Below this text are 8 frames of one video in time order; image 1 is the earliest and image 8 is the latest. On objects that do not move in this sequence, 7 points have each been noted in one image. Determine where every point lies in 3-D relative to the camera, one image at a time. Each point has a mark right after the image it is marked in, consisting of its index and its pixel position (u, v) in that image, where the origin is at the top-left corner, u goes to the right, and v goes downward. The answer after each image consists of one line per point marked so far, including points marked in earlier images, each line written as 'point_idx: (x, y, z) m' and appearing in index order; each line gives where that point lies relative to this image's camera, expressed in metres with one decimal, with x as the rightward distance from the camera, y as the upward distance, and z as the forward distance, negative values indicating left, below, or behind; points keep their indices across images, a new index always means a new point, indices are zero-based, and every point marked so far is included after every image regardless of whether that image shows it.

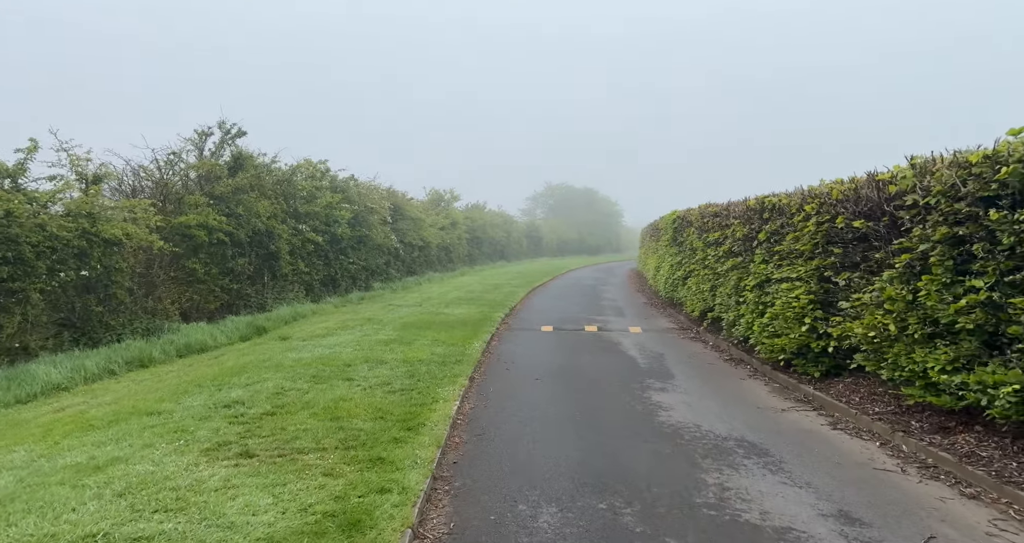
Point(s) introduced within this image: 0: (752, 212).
0: (+3.7, +0.9, +12.8) m
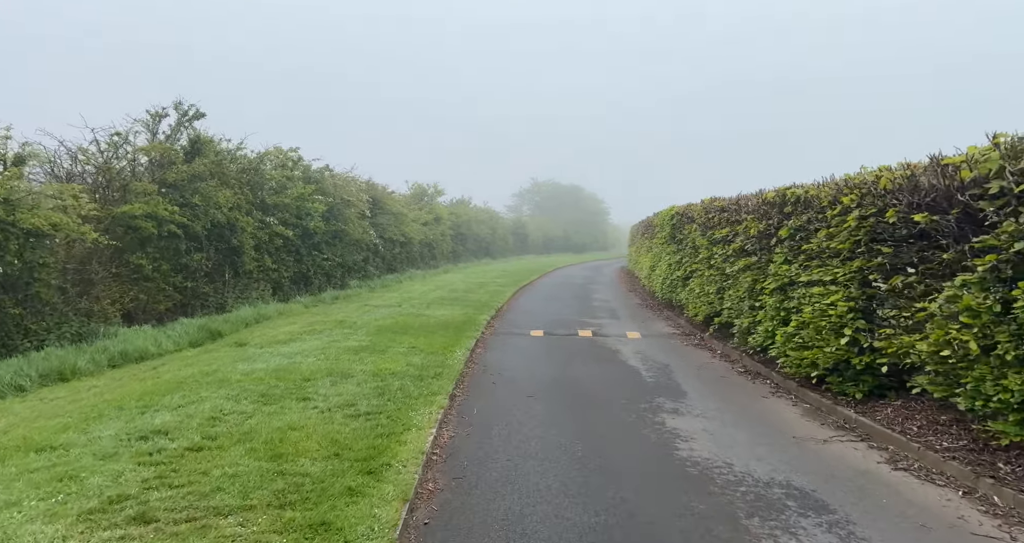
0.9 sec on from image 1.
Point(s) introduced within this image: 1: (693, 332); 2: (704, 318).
0: (+3.6, +0.9, +11.4) m
1: (+3.3, -1.1, +14.9) m
2: (+3.4, -0.9, +14.6) m
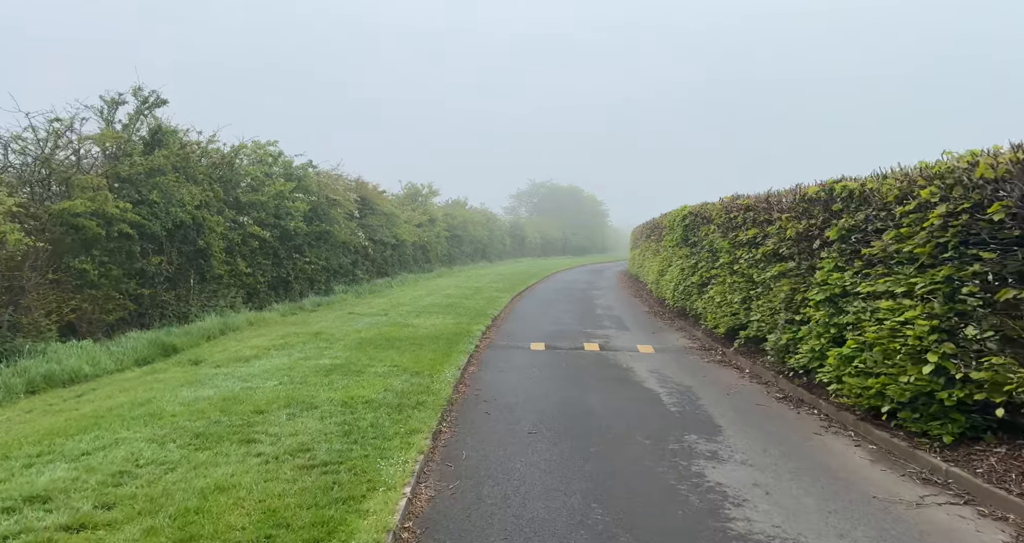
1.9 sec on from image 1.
0: (+3.5, +0.8, +9.8) m
1: (+3.2, -1.2, +13.2) m
2: (+3.4, -1.0, +13.0) m
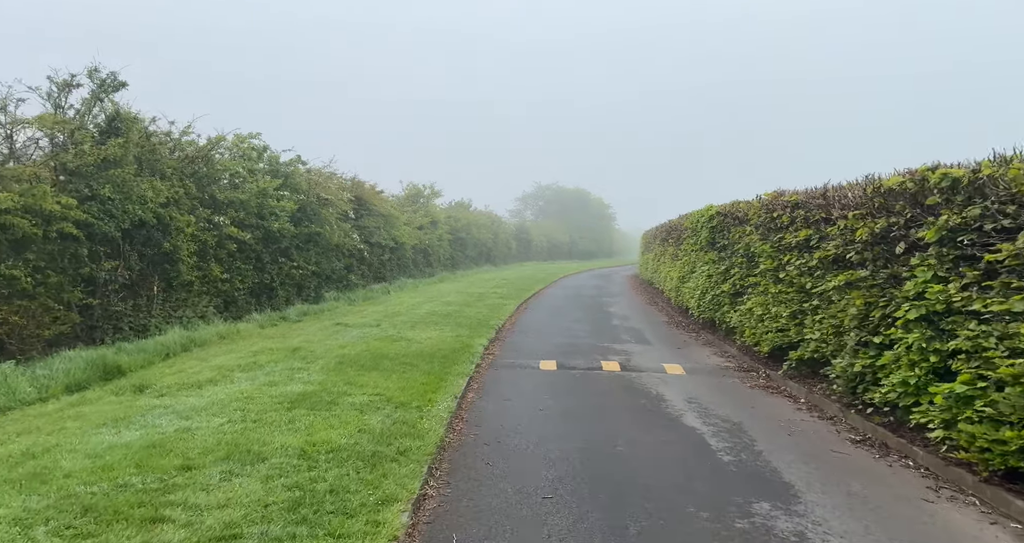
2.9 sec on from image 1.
0: (+3.6, +0.7, +7.9) m
1: (+3.4, -1.3, +11.3) m
2: (+3.5, -1.1, +11.1) m
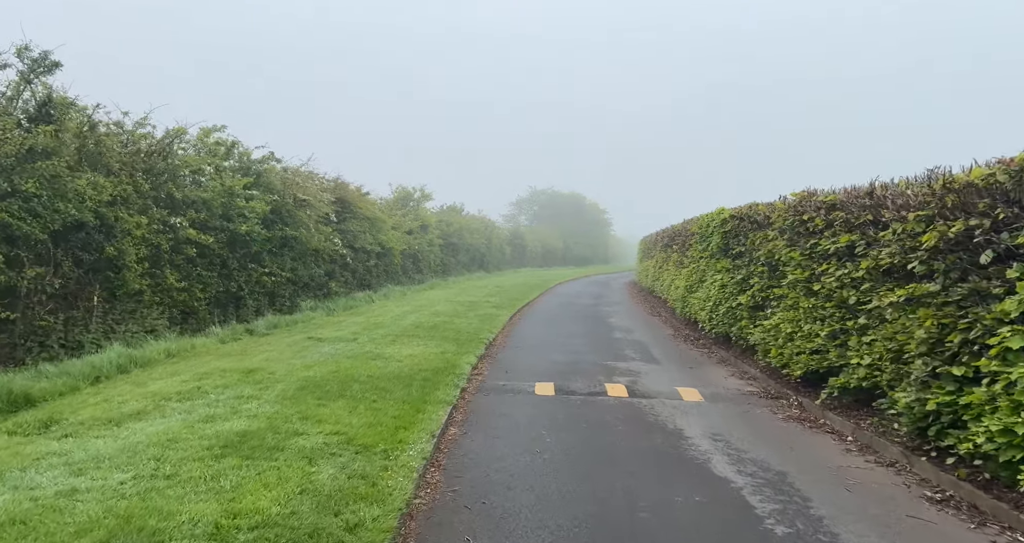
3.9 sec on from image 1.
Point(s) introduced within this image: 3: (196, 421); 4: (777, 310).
0: (+3.5, +0.6, +6.4) m
1: (+3.2, -1.5, +9.8) m
2: (+3.4, -1.2, +9.6) m
3: (-2.8, -1.3, +7.4) m
4: (+3.5, -0.5, +11.0) m
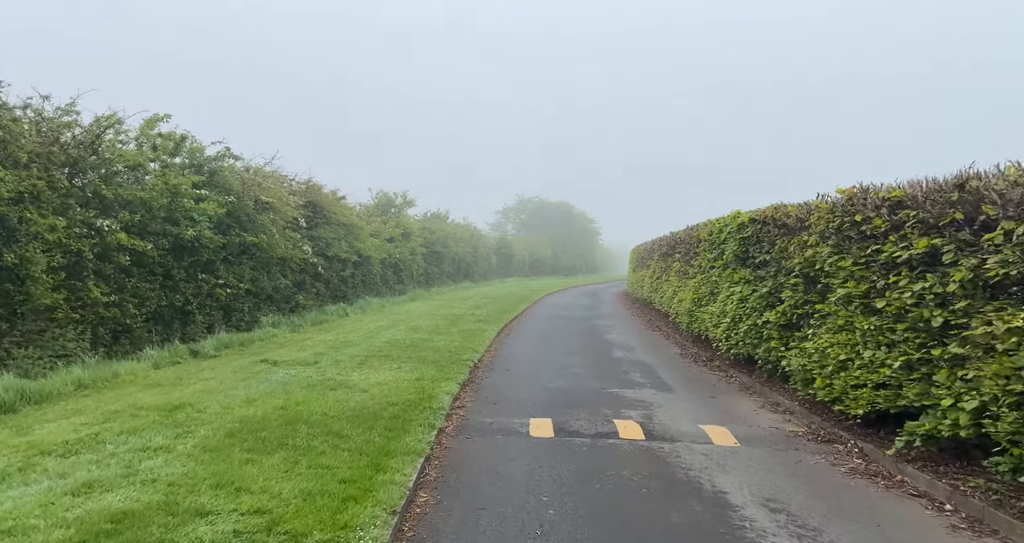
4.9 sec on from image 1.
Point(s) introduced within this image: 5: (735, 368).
0: (+3.5, +0.5, +4.4) m
1: (+3.1, -1.6, +7.8) m
2: (+3.3, -1.3, +7.6) m
3: (-2.9, -1.4, +5.4) m
4: (+3.4, -0.7, +9.1) m
5: (+3.4, -1.5, +12.6) m
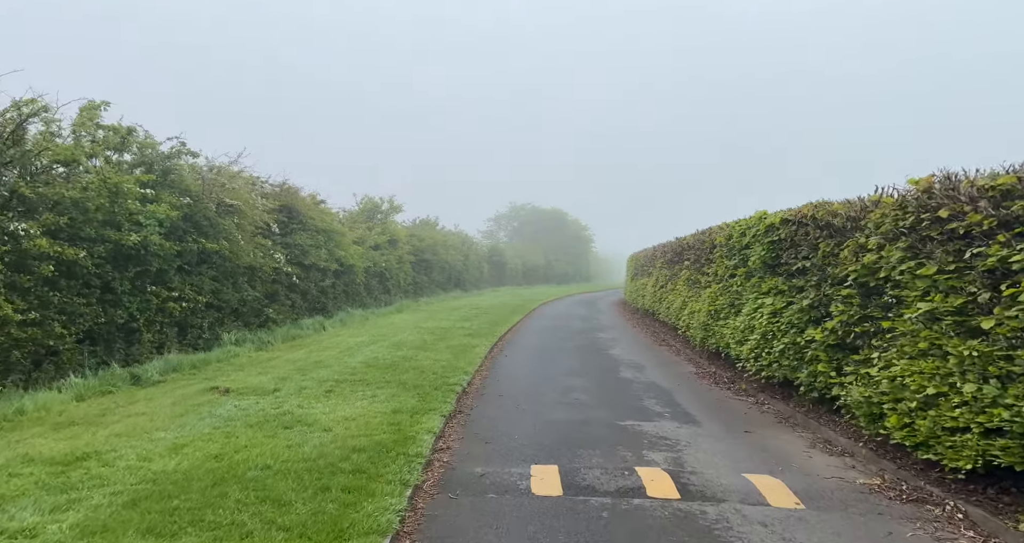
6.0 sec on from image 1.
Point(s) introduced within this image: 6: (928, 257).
0: (+3.5, +0.5, +2.7) m
1: (+3.1, -1.7, +6.1) m
2: (+3.2, -1.4, +5.9) m
3: (-2.9, -1.5, +3.6) m
4: (+3.3, -0.7, +7.3) m
5: (+3.3, -1.6, +10.9) m
6: (+3.4, +0.1, +6.8) m
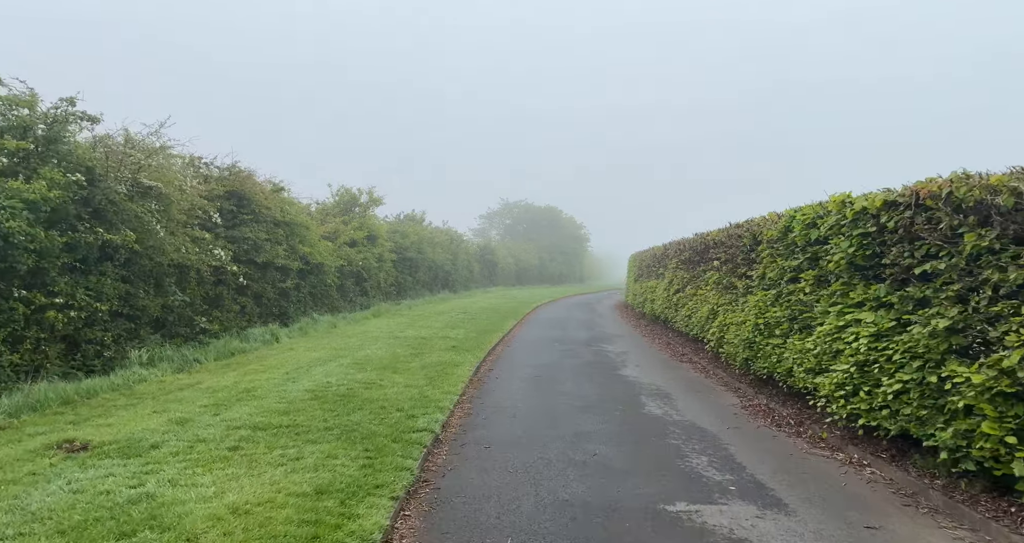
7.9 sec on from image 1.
0: (+3.5, +0.4, -0.5) m
1: (+3.1, -1.7, +2.8) m
2: (+3.2, -1.4, +2.6) m
3: (-2.9, -1.5, +0.3) m
4: (+3.3, -0.8, +4.1) m
5: (+3.2, -1.6, +7.6) m
6: (+3.4, 0.0, +3.6) m
